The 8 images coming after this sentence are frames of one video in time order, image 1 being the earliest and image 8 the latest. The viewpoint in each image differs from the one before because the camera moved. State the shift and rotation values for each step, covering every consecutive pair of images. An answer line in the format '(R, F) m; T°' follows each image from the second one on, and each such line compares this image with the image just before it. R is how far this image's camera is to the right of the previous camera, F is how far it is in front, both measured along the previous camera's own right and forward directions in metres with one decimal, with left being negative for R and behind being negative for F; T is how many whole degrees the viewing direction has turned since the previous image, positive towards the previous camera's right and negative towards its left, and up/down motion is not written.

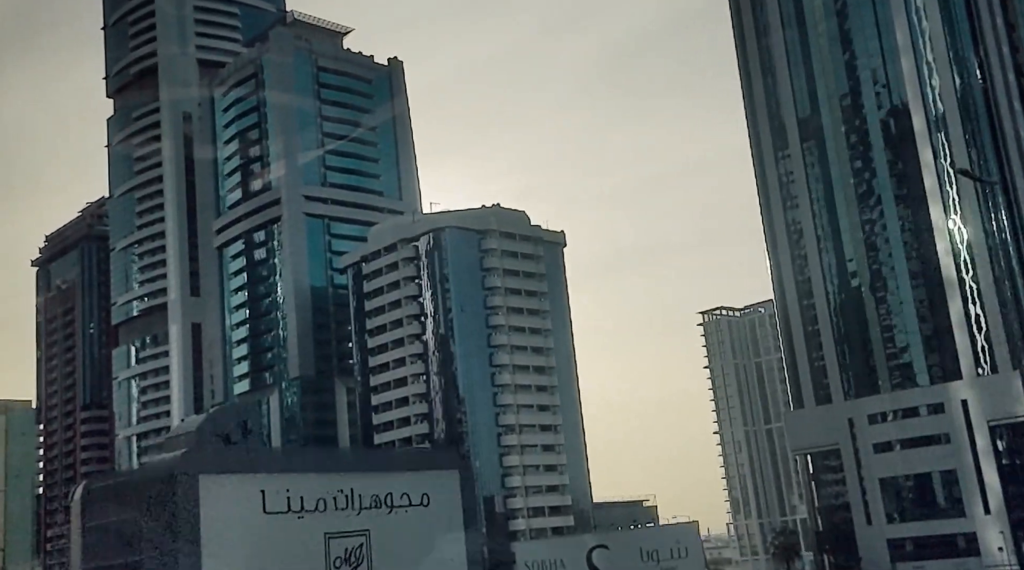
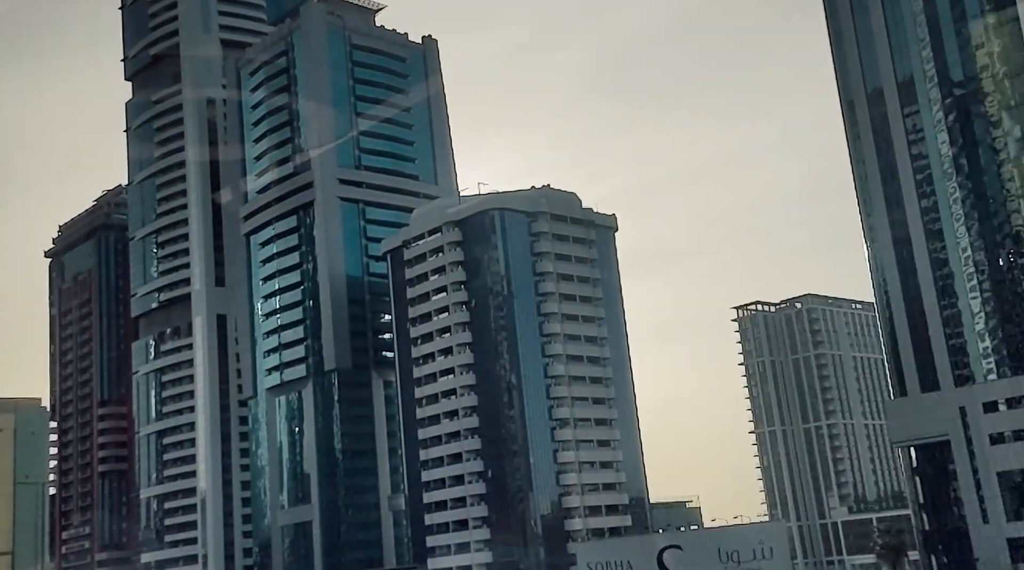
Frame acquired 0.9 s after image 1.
(-7.0, +10.2) m; 0°
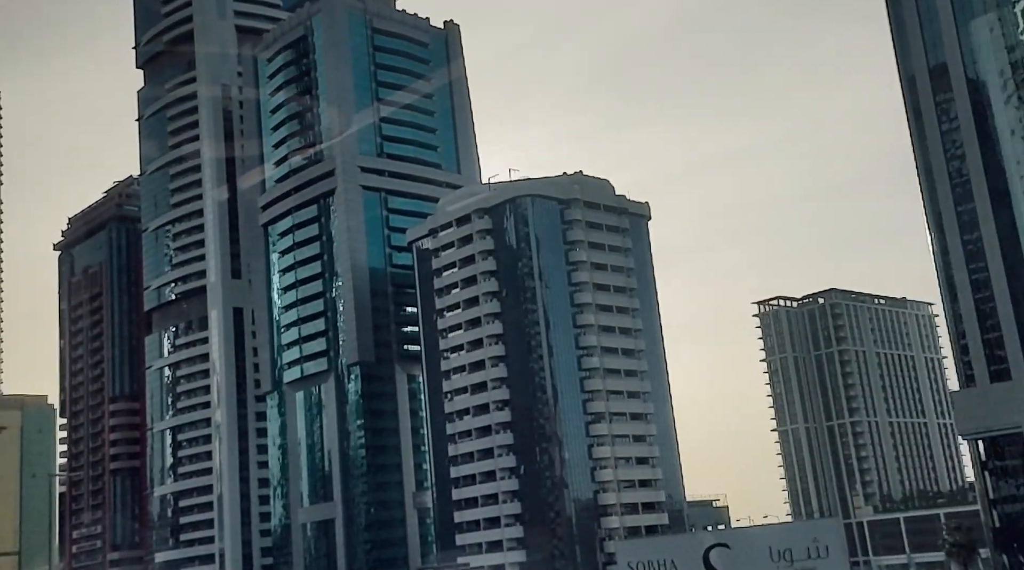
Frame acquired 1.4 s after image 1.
(-4.0, +5.7) m; 0°
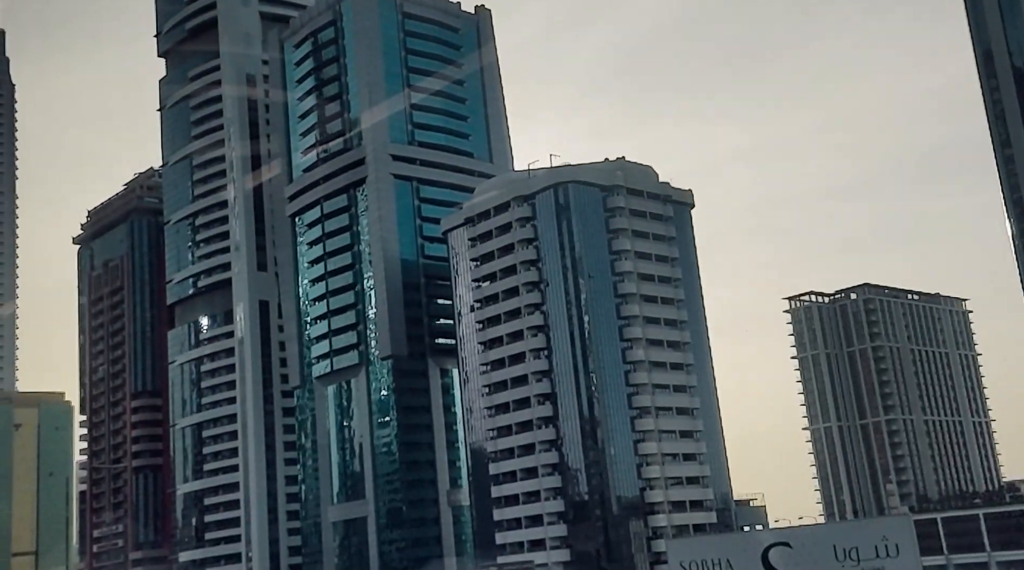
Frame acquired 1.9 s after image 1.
(-3.9, +5.7) m; 0°
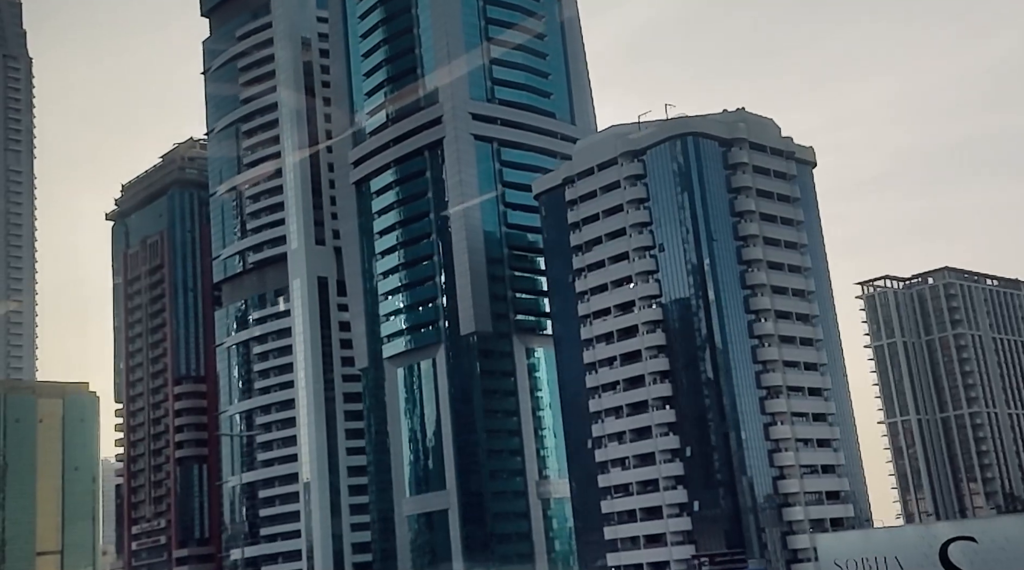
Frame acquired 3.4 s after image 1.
(-11.5, +16.6) m; 0°
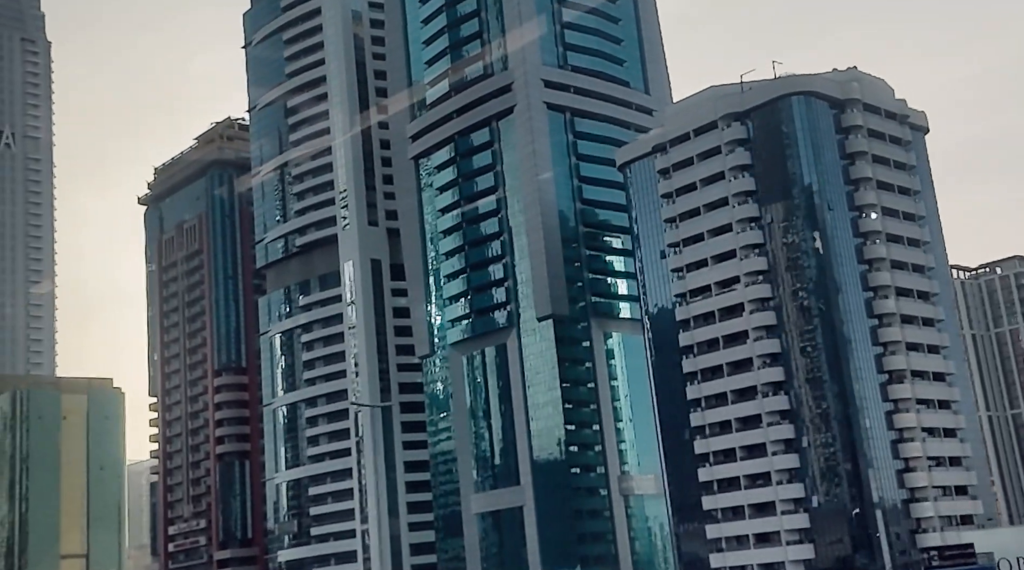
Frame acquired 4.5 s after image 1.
(-8.4, +12.2) m; 0°
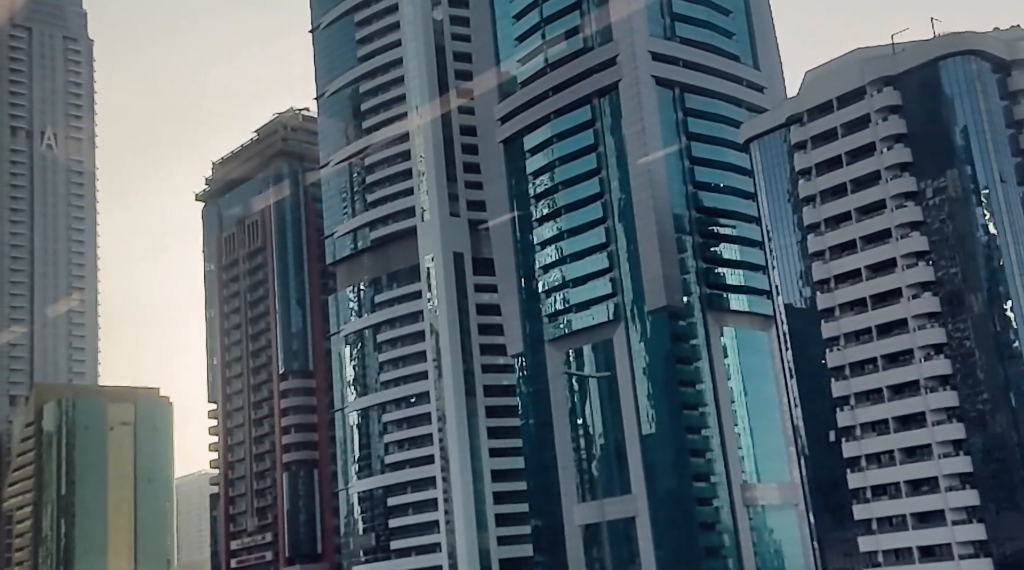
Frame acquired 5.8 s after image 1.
(-9.0, +13.1) m; -1°
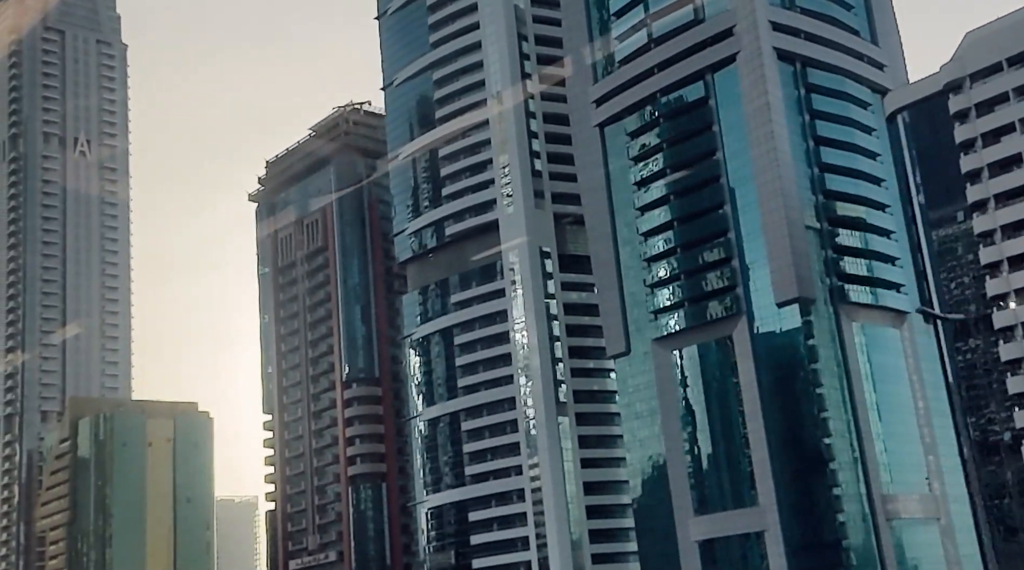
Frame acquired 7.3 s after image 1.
(-9.6, +13.1) m; 0°
